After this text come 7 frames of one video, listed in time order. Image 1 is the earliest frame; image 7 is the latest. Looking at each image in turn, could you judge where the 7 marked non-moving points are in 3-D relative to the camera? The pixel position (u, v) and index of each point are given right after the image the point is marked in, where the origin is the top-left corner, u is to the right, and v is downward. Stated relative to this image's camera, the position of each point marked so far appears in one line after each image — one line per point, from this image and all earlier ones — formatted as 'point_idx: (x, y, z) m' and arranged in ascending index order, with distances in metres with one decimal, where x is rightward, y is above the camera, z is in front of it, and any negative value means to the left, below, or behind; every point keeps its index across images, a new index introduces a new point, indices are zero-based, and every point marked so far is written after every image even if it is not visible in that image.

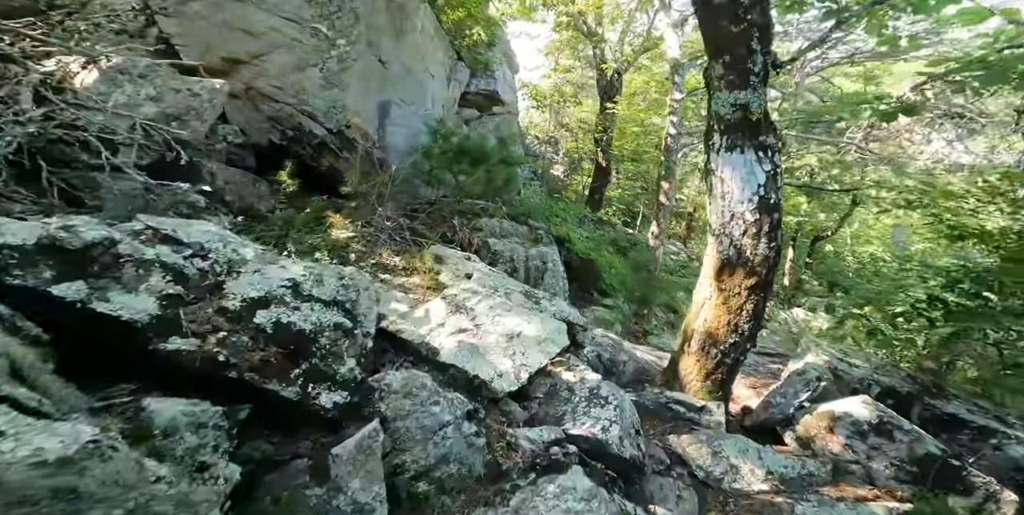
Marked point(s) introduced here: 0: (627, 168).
0: (+3.3, +2.6, +16.5) m
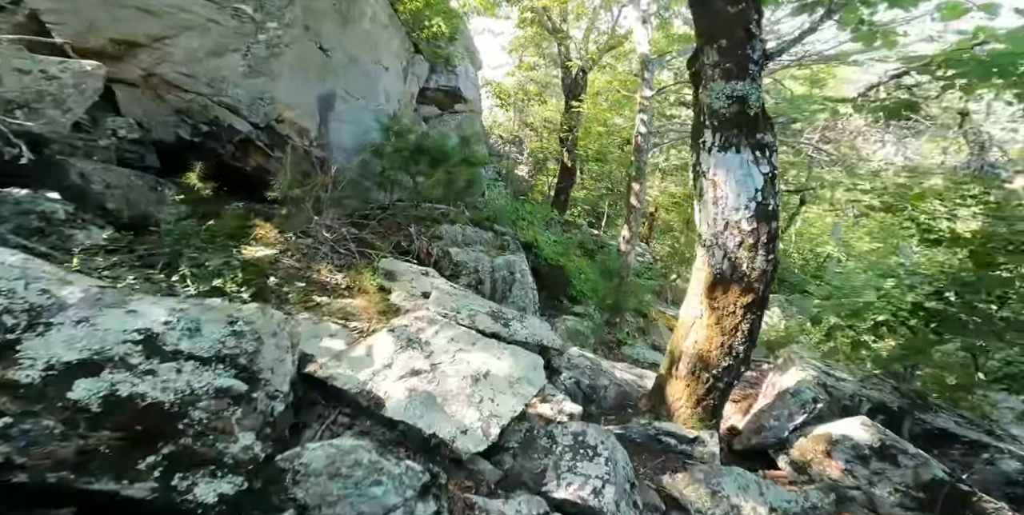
0: (+2.3, +2.5, +16.1) m
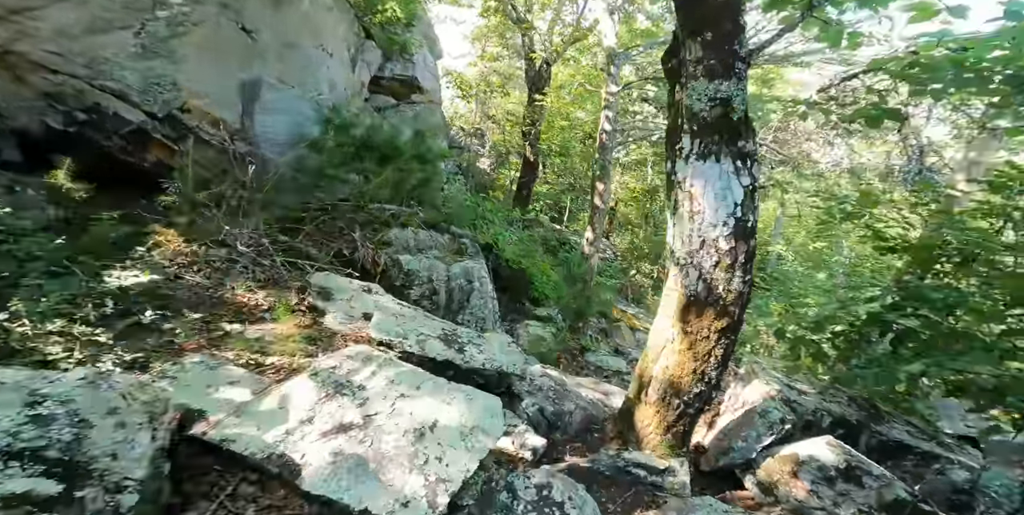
0: (+1.2, +2.6, +15.8) m
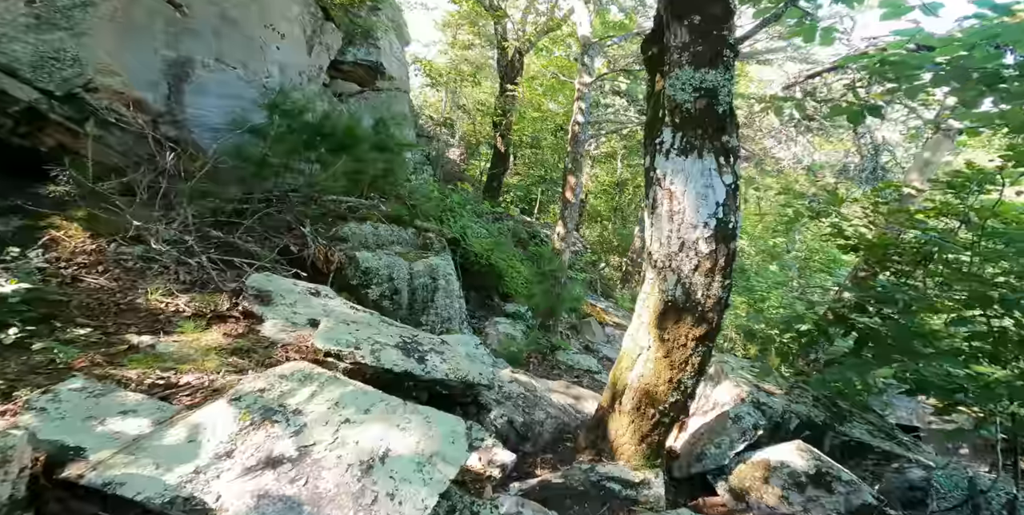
0: (+0.4, +2.8, +15.5) m
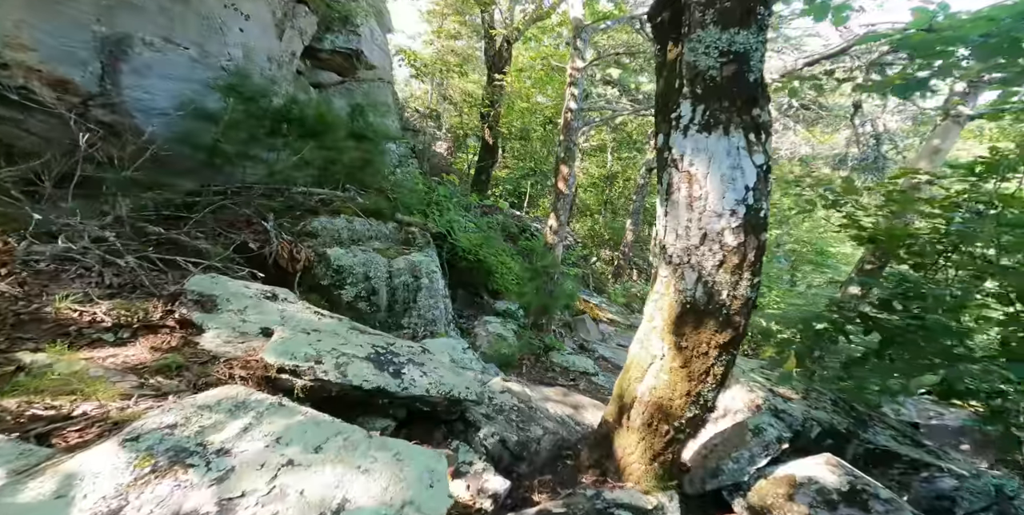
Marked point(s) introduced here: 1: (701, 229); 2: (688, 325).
0: (+0.1, +2.9, +15.0) m
1: (+0.8, +0.1, +2.4) m
2: (+0.8, -0.3, +2.5) m
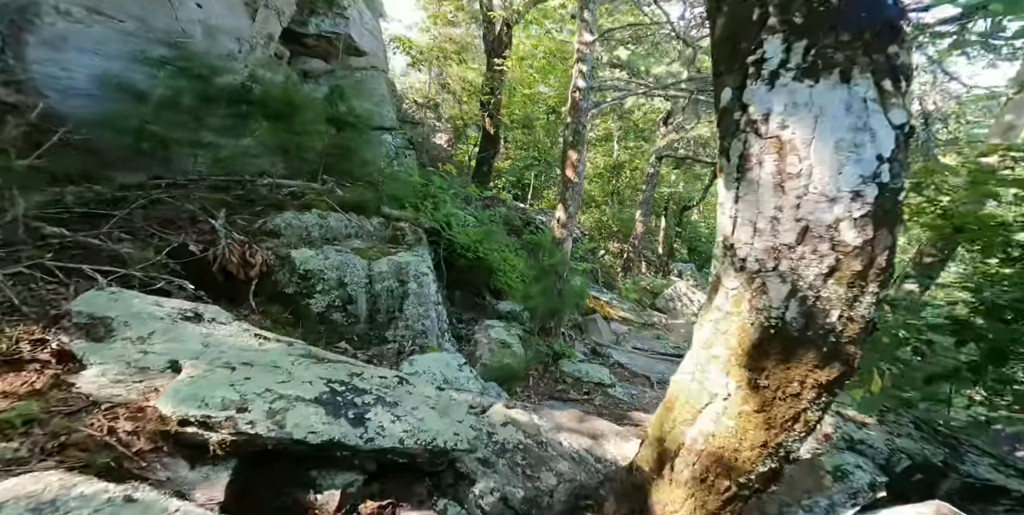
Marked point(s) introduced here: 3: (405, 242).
0: (+0.1, +3.0, +14.3) m
1: (+0.8, +0.1, +1.7) m
2: (+0.8, -0.3, +1.8) m
3: (-0.9, +0.1, +4.6) m
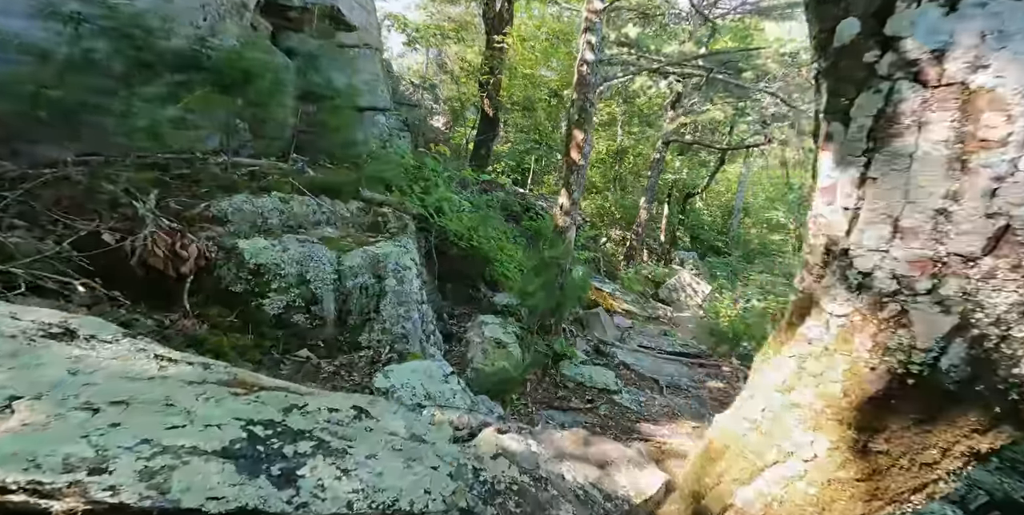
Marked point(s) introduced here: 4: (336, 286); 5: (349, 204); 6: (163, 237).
0: (+0.1, +3.3, +13.6) m
1: (+0.8, +0.1, +1.1) m
2: (+0.8, -0.3, +1.2) m
3: (-0.9, +0.2, +4.0) m
4: (-0.9, -0.2, +3.1) m
5: (-1.1, +0.4, +4.0) m
6: (-1.5, +0.1, +2.5) m
